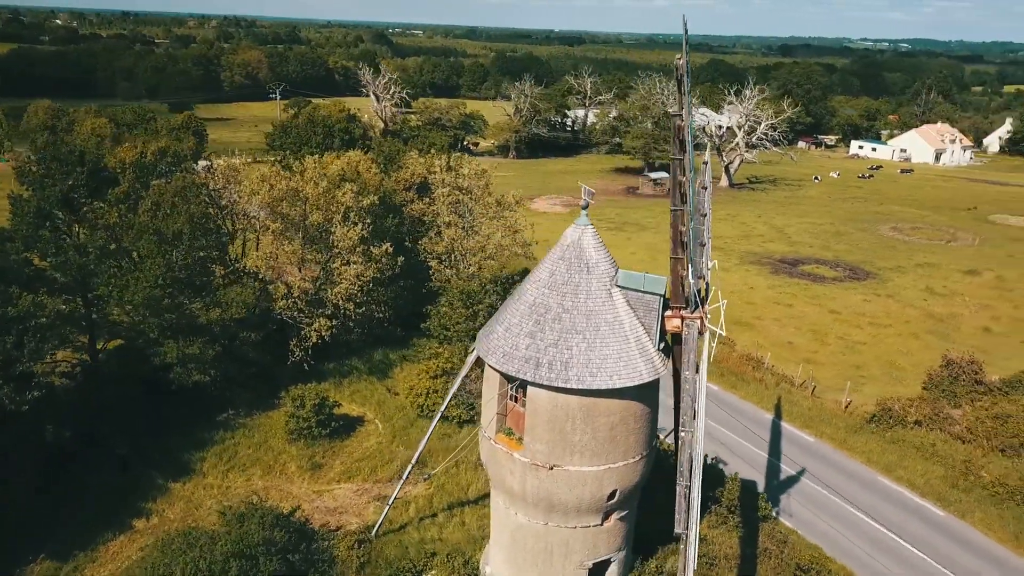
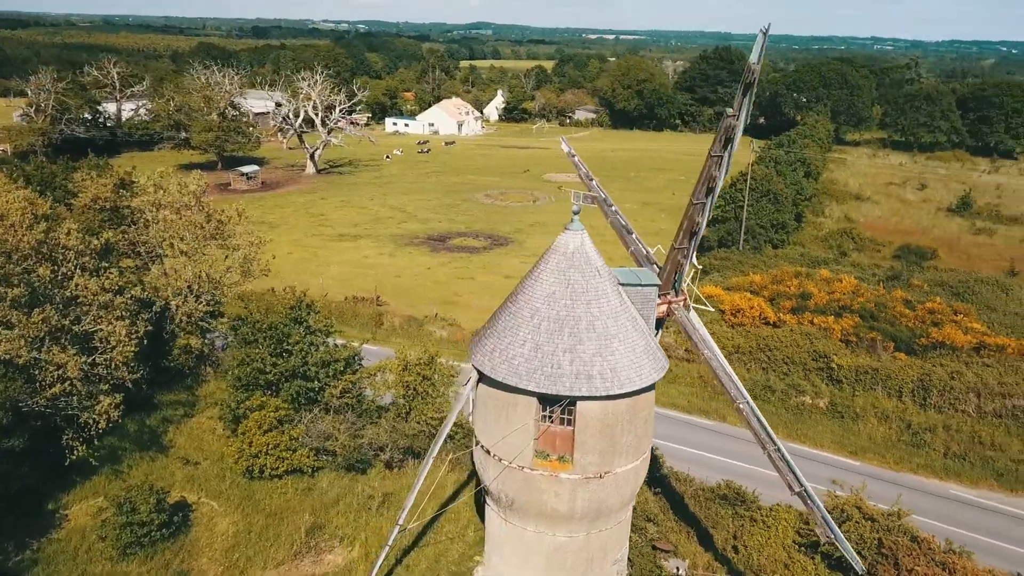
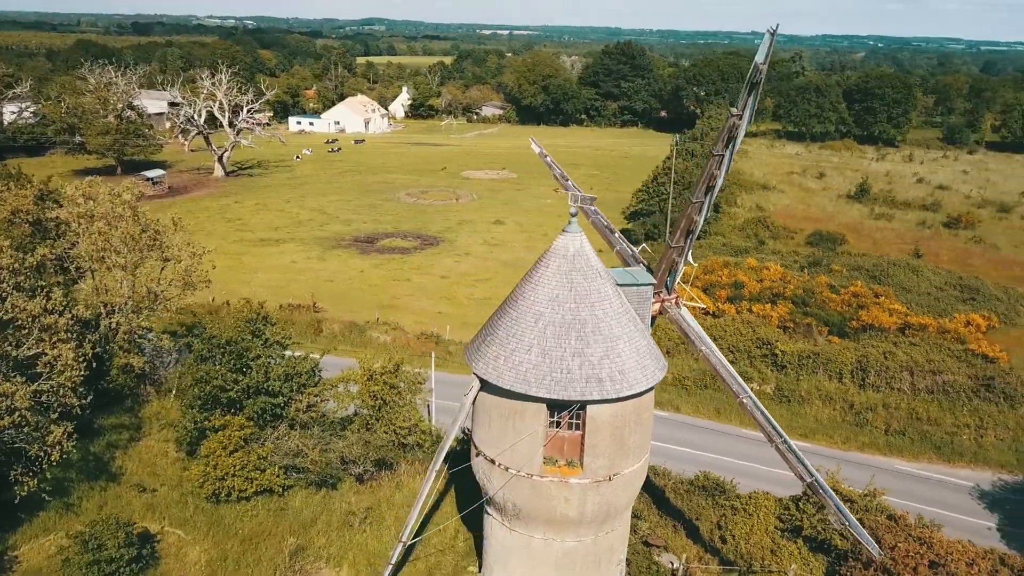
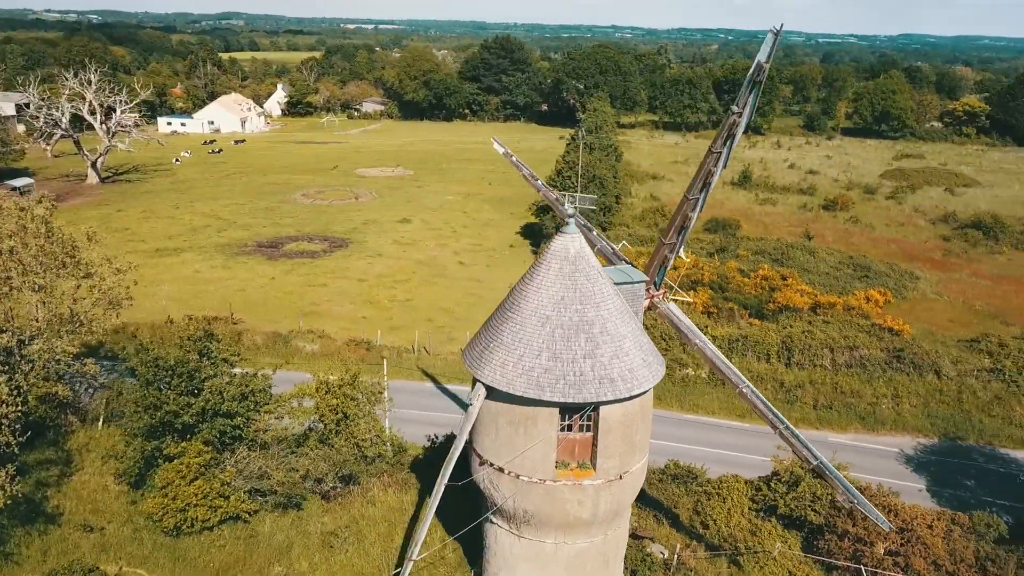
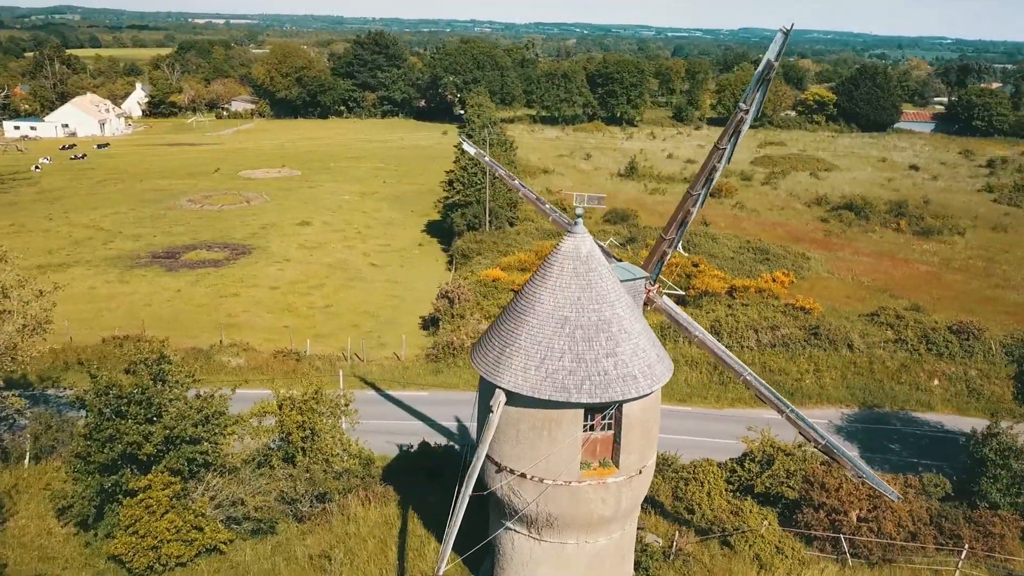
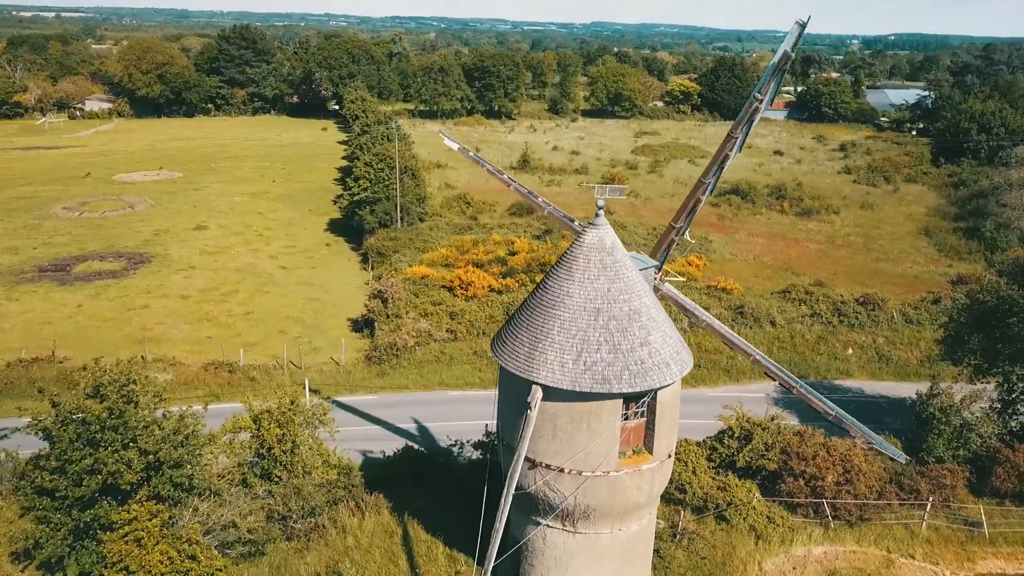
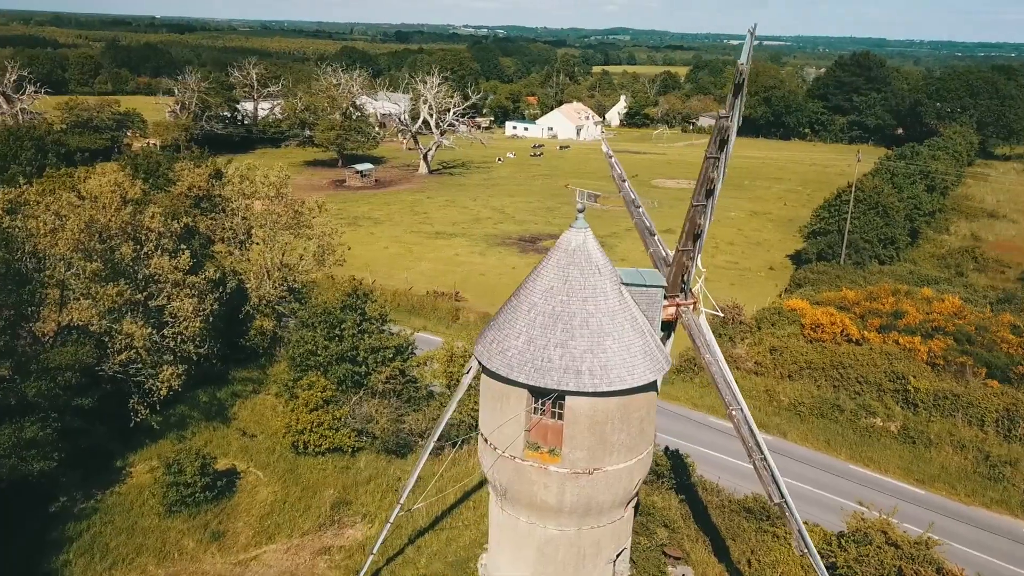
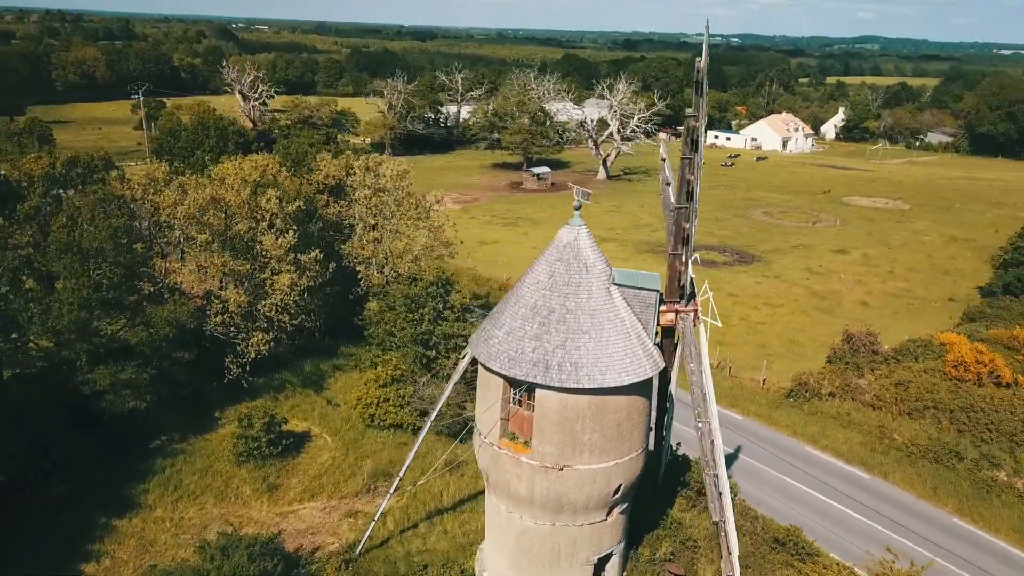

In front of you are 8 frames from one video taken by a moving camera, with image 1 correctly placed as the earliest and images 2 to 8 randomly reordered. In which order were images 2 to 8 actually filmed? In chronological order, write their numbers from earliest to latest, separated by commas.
8, 7, 2, 3, 4, 5, 6
